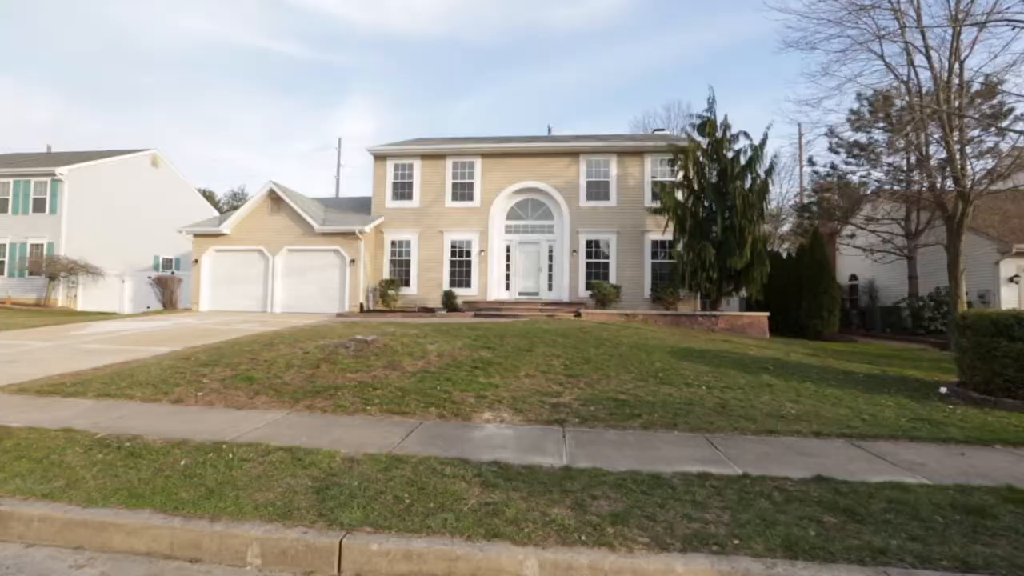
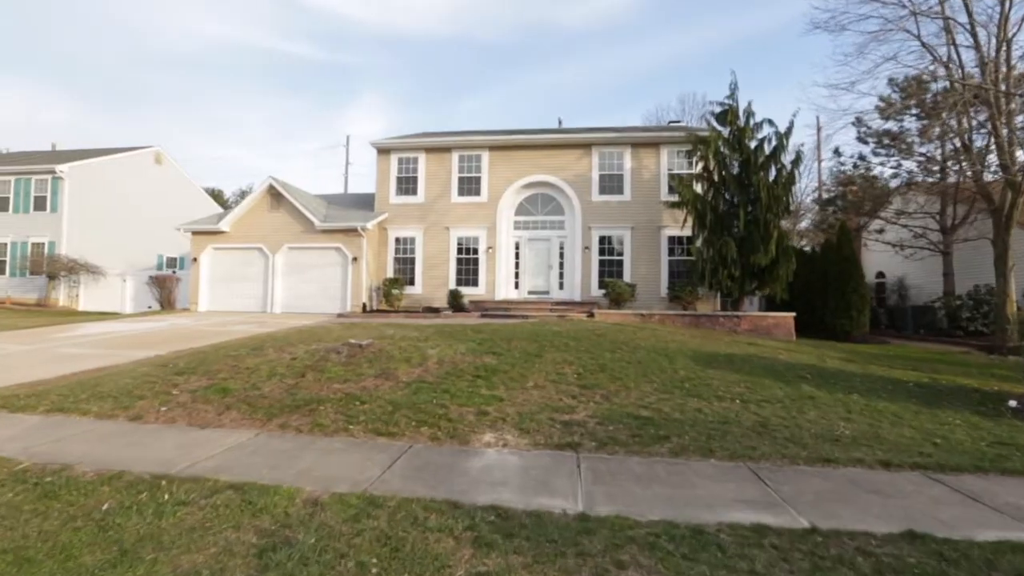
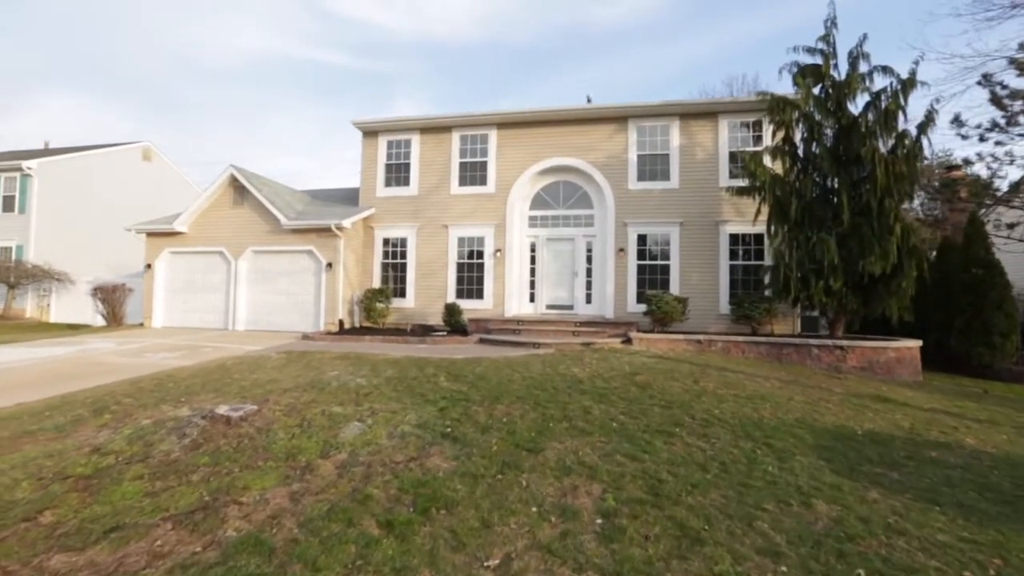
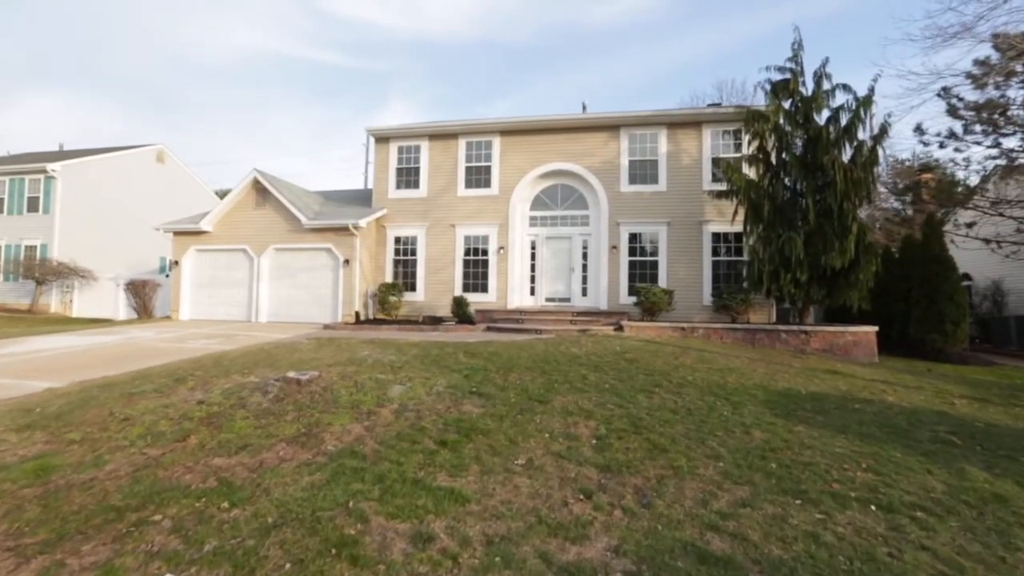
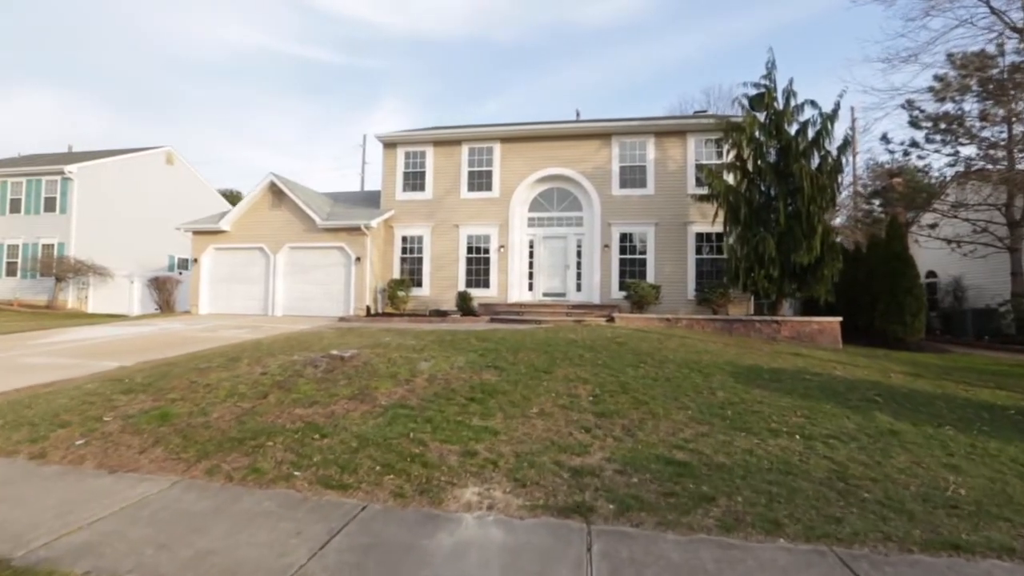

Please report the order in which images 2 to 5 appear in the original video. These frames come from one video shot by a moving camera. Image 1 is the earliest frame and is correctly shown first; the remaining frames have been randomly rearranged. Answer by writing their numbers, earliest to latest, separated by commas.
2, 5, 4, 3
